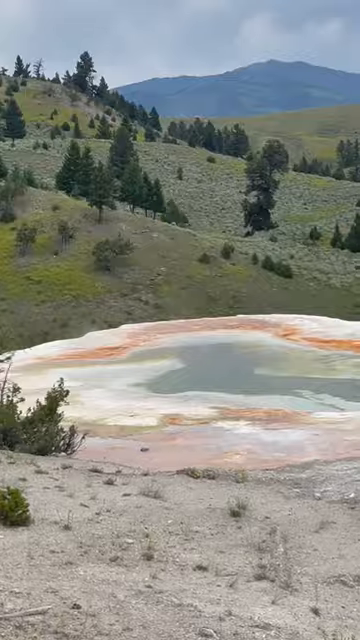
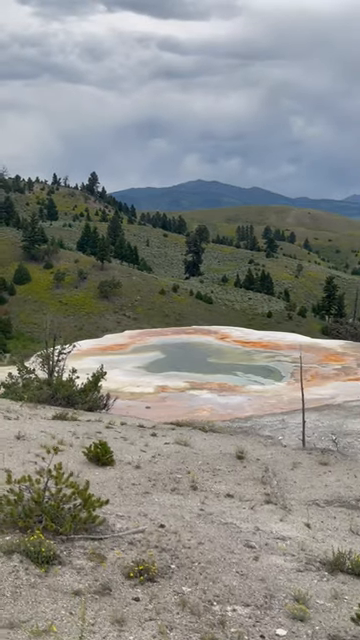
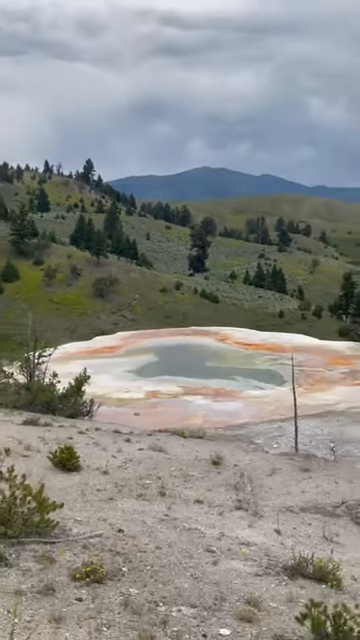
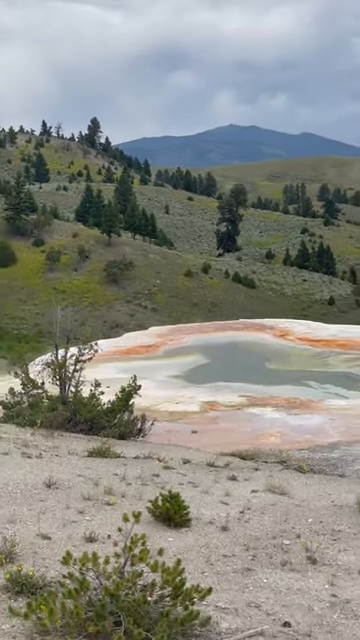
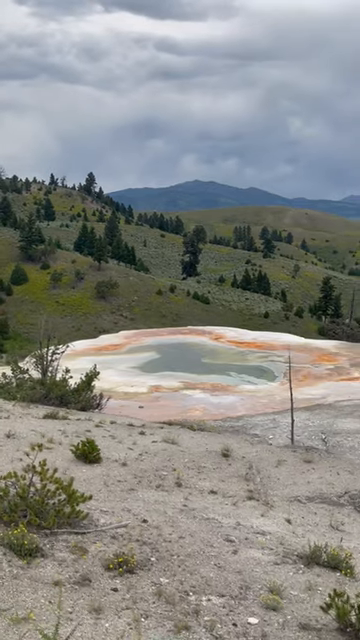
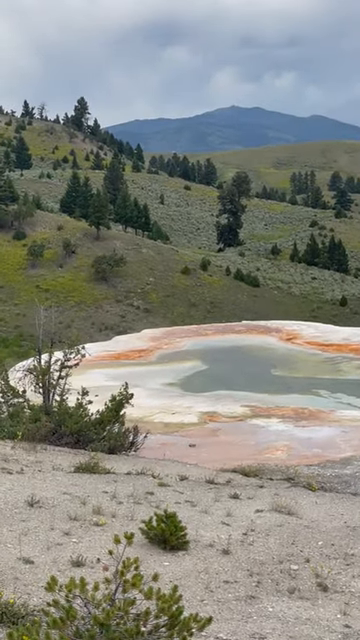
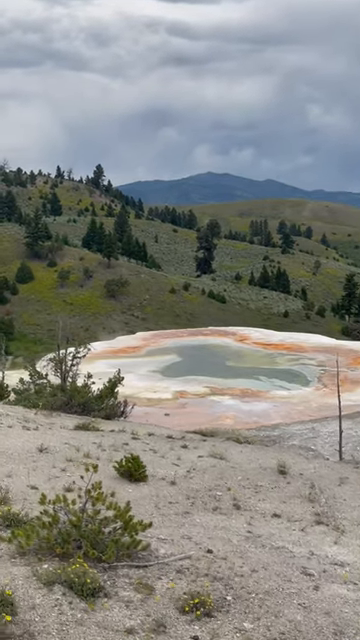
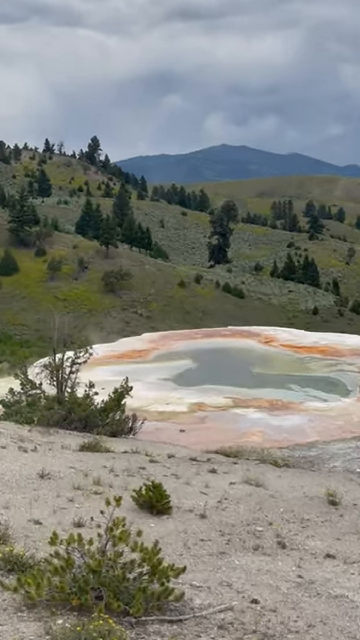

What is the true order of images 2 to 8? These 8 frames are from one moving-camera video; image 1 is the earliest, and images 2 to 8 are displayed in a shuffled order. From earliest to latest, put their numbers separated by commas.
3, 5, 2, 7, 8, 6, 4
